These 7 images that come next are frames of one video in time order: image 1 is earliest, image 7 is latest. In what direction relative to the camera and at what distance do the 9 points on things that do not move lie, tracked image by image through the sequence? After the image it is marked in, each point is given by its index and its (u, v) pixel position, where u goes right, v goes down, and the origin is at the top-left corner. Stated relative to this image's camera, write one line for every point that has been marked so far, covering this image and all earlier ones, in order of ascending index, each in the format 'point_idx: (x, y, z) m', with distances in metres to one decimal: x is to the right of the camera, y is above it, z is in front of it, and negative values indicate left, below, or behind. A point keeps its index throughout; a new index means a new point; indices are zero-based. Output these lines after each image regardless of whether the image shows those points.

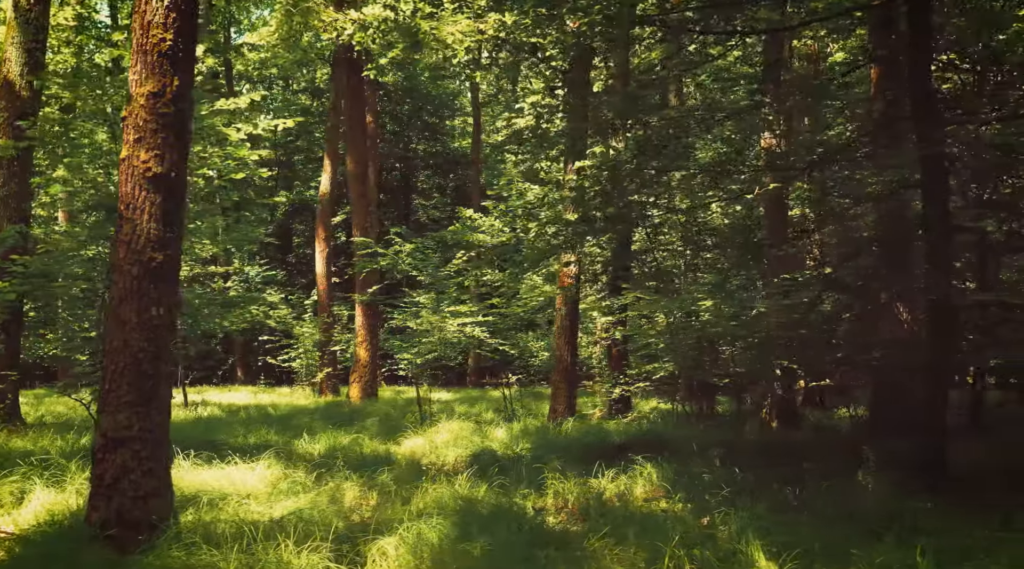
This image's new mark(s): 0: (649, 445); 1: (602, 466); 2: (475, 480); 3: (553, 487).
0: (+1.8, -2.0, +15.4) m
1: (+0.9, -2.0, +13.6) m
2: (-0.5, -2.1, +12.8) m
3: (+0.3, -2.1, +12.7) m
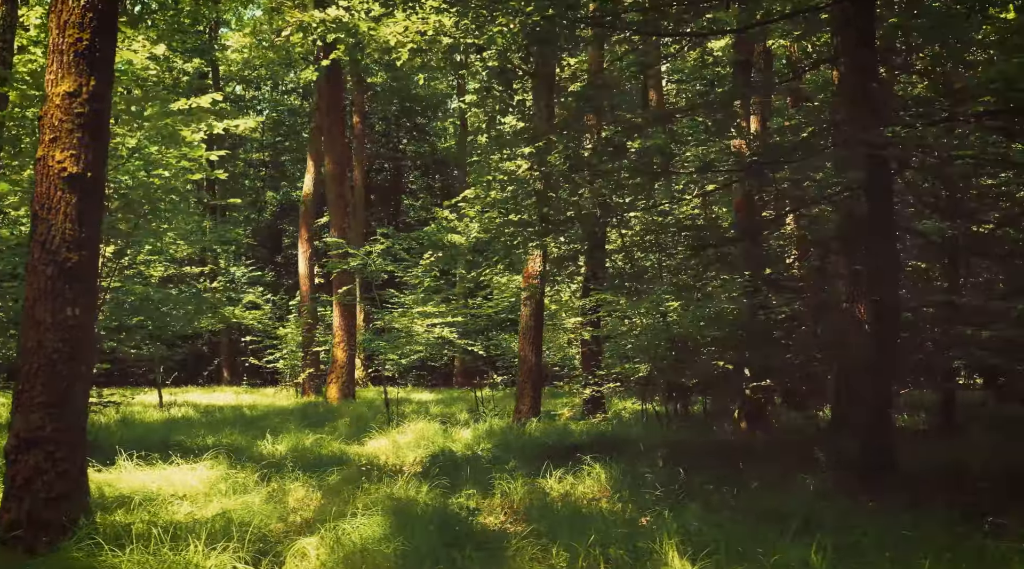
0: (+1.2, -2.0, +15.5) m
1: (+0.4, -2.0, +13.6) m
2: (-1.0, -2.1, +12.8) m
3: (-0.2, -2.1, +12.7) m
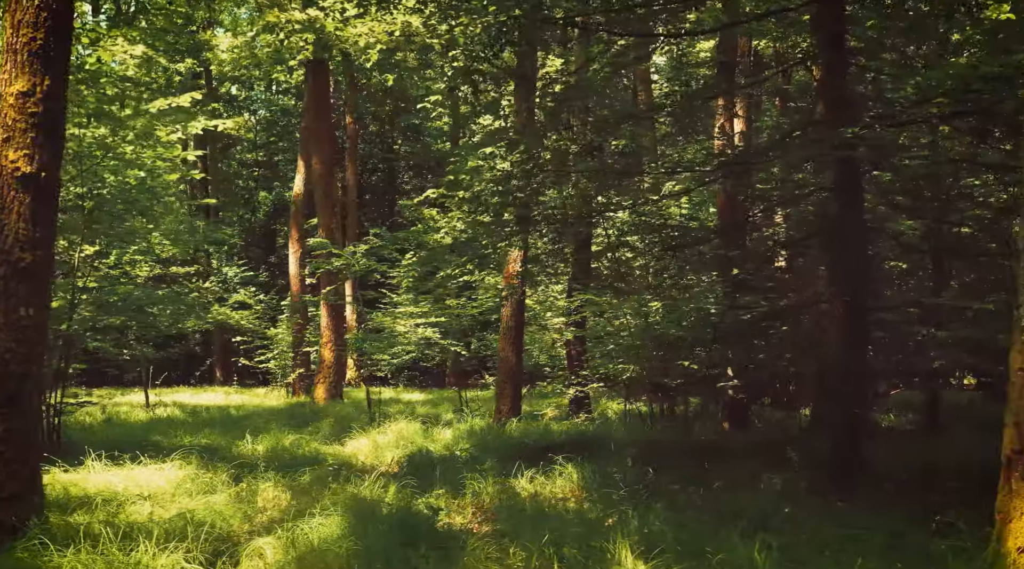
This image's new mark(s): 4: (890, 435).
0: (+0.9, -2.0, +15.5) m
1: (+0.1, -2.0, +13.6) m
2: (-1.3, -2.1, +12.8) m
3: (-0.5, -2.1, +12.8) m
4: (+4.6, -1.8, +14.8) m
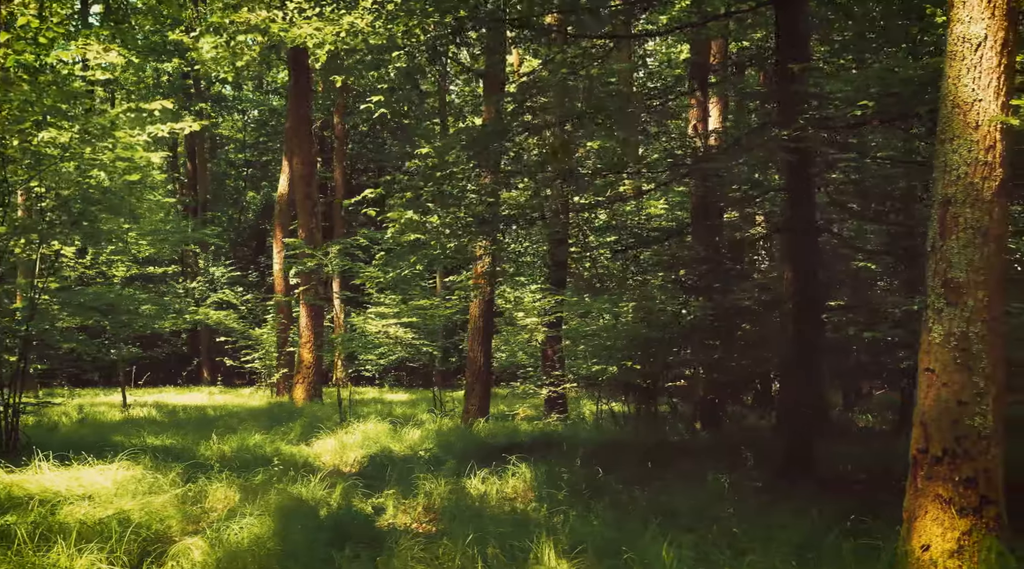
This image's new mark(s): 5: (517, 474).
0: (+0.4, -2.0, +15.5) m
1: (-0.4, -2.0, +13.7) m
2: (-1.8, -2.1, +12.8) m
3: (-1.0, -2.1, +12.8) m
4: (+4.1, -1.8, +14.9) m
5: (0.0, -2.0, +13.1) m
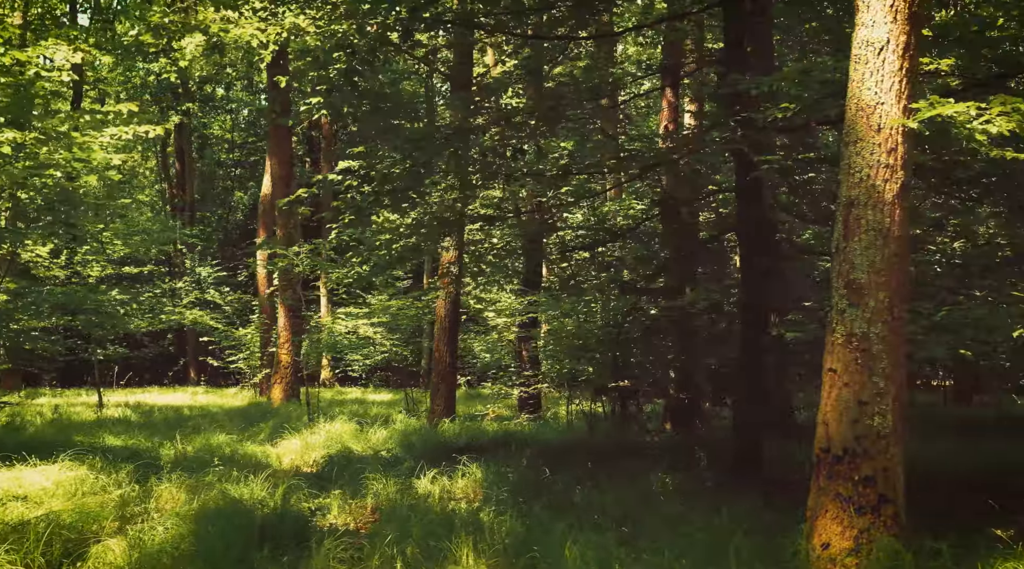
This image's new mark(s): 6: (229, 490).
0: (-0.2, -2.1, +15.6) m
1: (-1.0, -2.0, +13.7) m
2: (-2.3, -2.1, +12.8) m
3: (-1.5, -2.1, +12.8) m
4: (+3.6, -1.9, +15.0) m
5: (-0.5, -2.0, +13.1) m
6: (-2.8, -2.1, +12.3) m
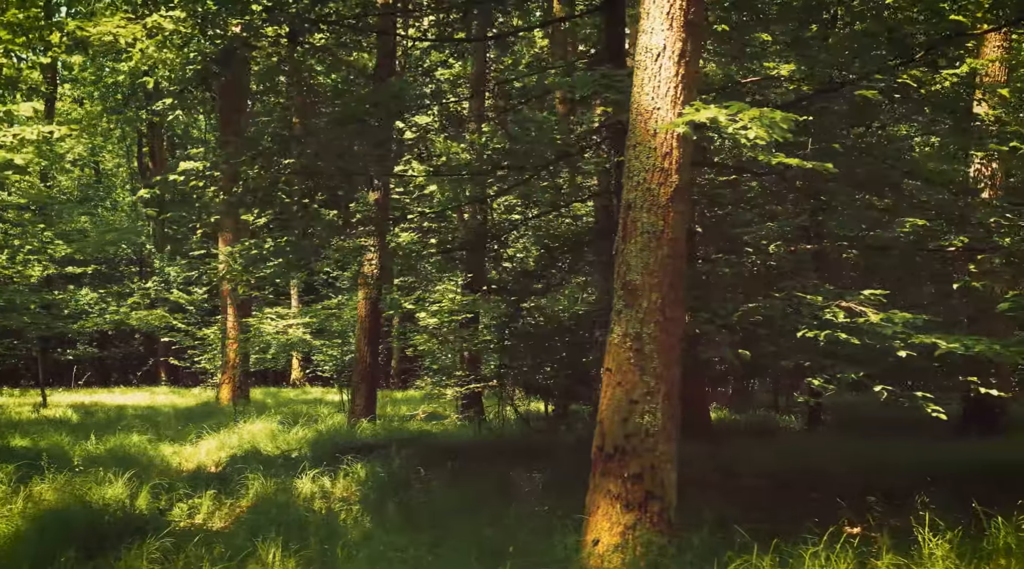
0: (-1.5, -2.1, +15.6) m
1: (-2.2, -2.0, +13.7) m
2: (-3.5, -2.1, +12.8) m
3: (-2.7, -2.1, +12.8) m
4: (+2.3, -1.9, +15.2) m
5: (-1.7, -2.0, +13.1) m
6: (-4.0, -2.1, +12.2) m
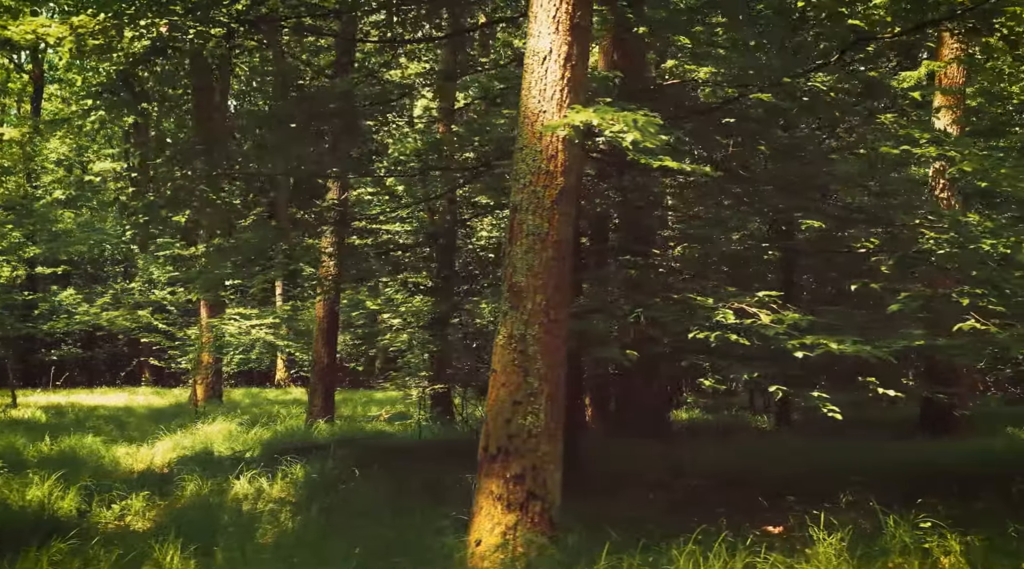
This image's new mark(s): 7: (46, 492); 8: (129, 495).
0: (-2.2, -2.1, +15.6) m
1: (-2.8, -2.0, +13.7) m
2: (-4.1, -2.1, +12.7) m
3: (-3.3, -2.1, +12.7) m
4: (+1.6, -1.9, +15.3) m
5: (-2.3, -2.0, +13.1) m
6: (-4.6, -2.1, +12.2) m
7: (-4.3, -2.1, +12.2) m
8: (-3.6, -2.1, +12.3) m
